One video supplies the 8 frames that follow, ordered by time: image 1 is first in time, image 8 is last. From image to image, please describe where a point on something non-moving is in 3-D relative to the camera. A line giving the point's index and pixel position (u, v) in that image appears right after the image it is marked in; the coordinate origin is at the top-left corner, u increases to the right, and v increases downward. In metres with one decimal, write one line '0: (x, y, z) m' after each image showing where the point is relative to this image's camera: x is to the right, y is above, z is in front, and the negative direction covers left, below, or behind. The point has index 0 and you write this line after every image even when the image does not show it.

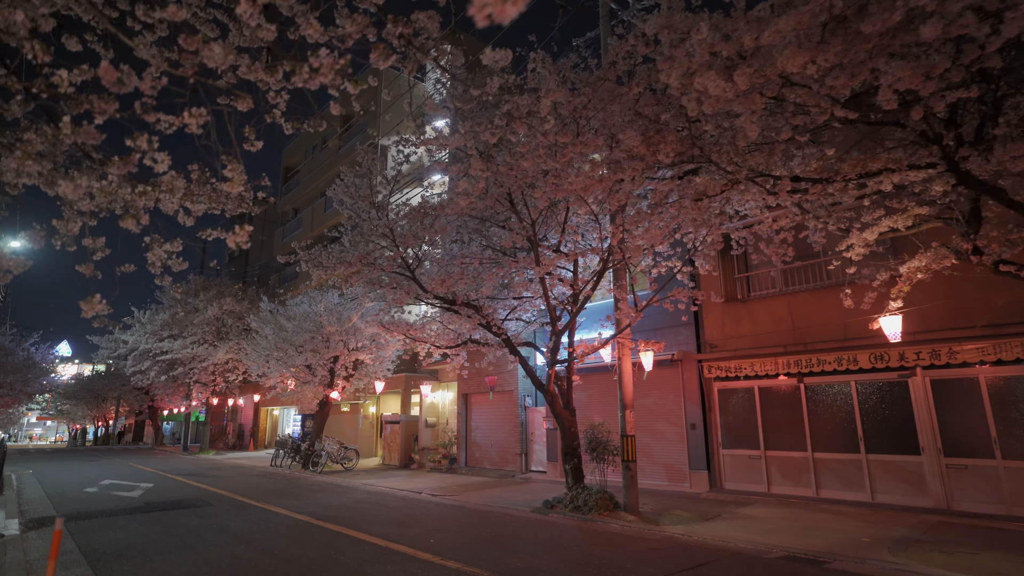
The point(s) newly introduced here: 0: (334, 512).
0: (-5.1, -6.5, +11.0) m
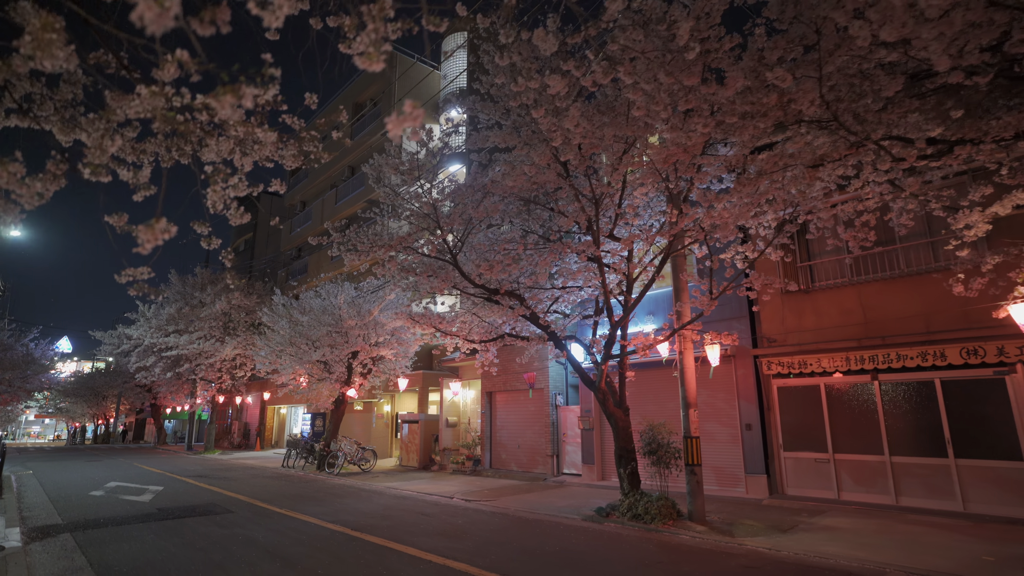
0: (-3.8, -6.1, +10.0) m
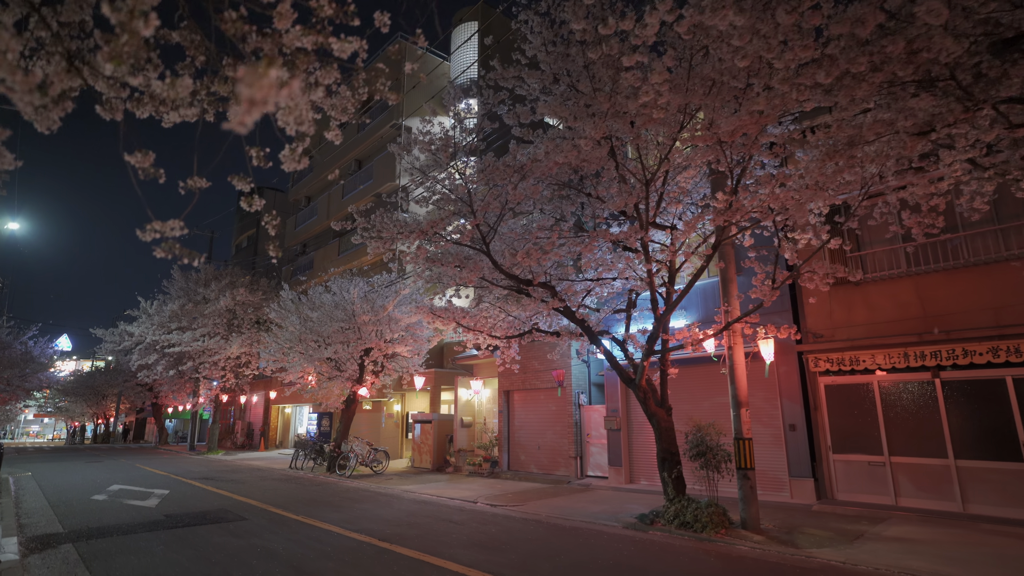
0: (-2.8, -5.9, +9.2) m
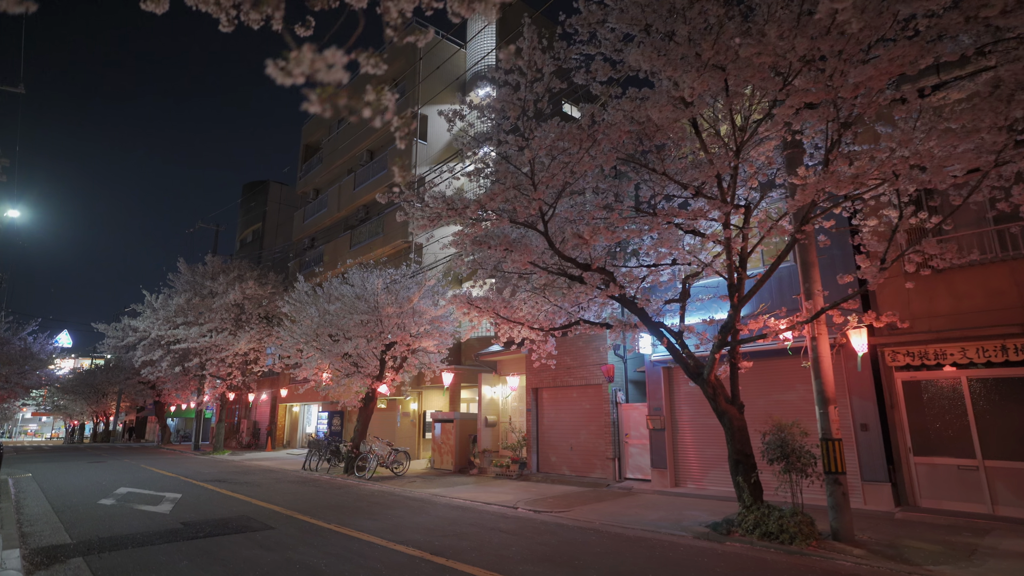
0: (-1.5, -5.5, +8.2) m
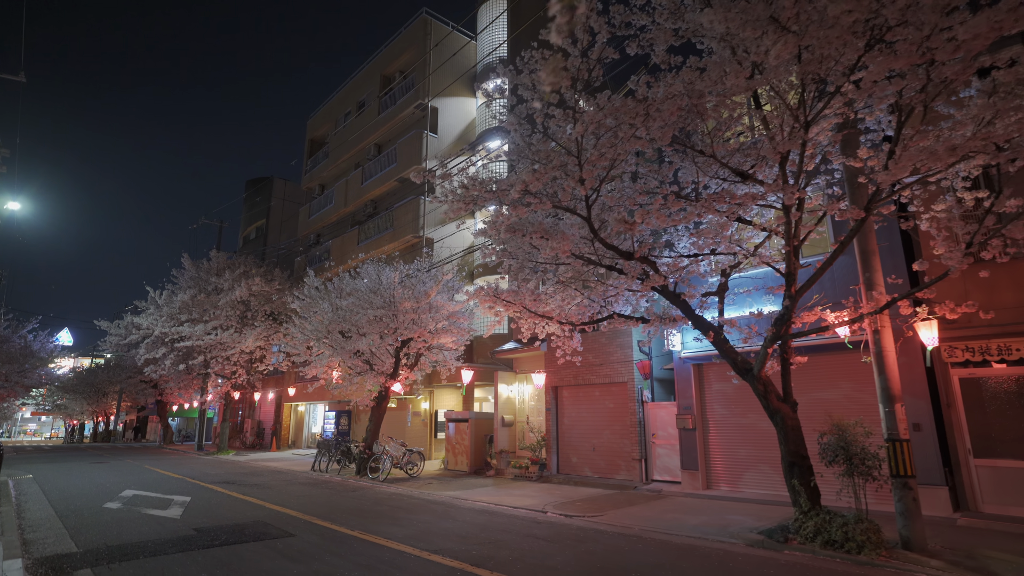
0: (-0.6, -5.3, +7.6) m
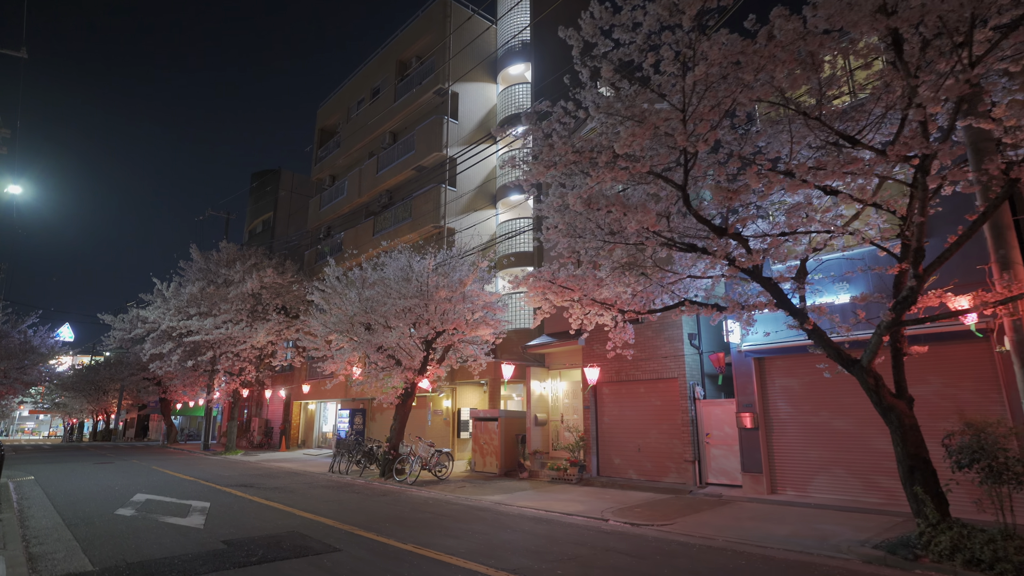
0: (+0.9, -4.9, +6.5) m
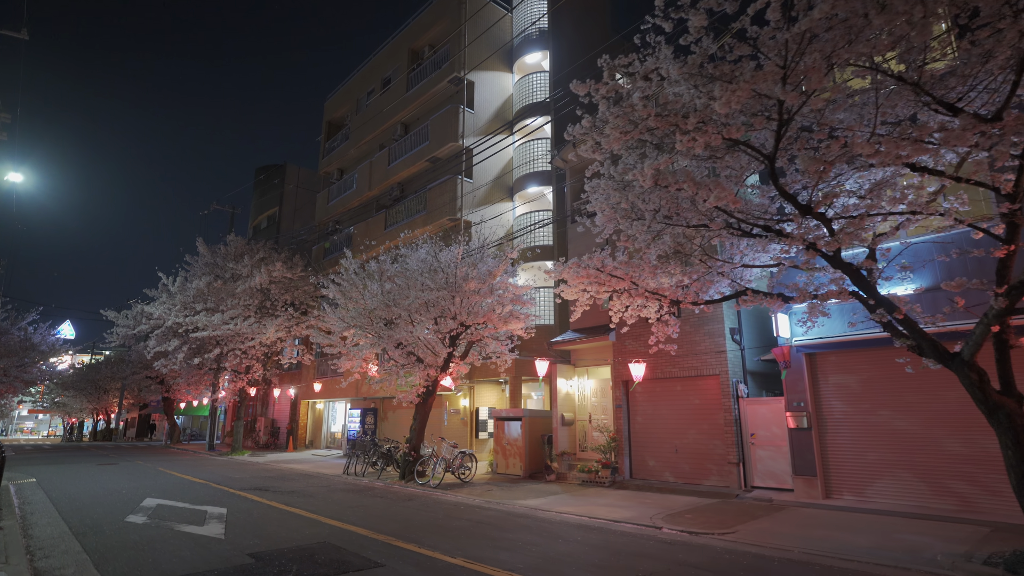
0: (+2.0, -4.6, +5.7) m
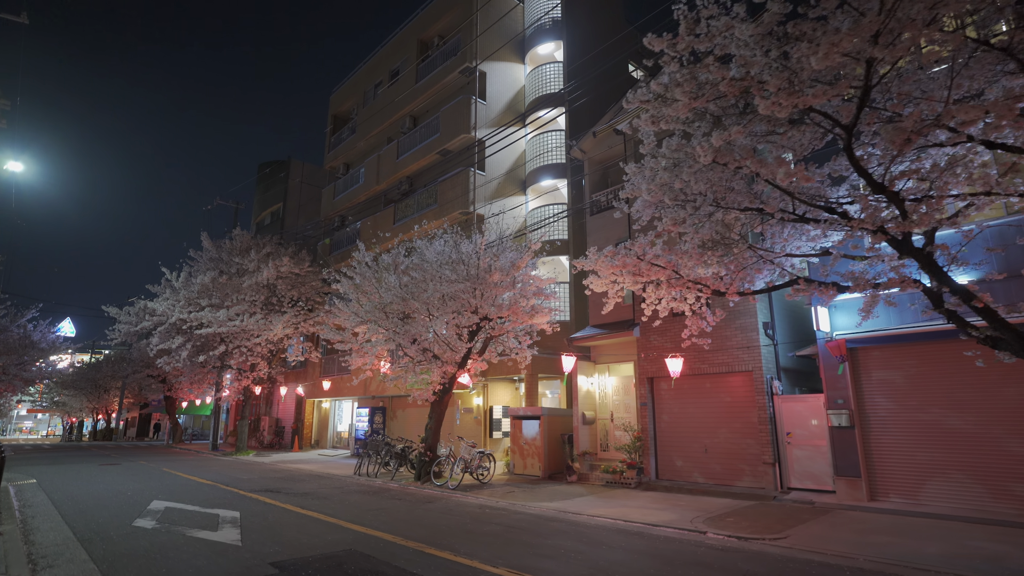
0: (+2.9, -4.3, +5.1) m
